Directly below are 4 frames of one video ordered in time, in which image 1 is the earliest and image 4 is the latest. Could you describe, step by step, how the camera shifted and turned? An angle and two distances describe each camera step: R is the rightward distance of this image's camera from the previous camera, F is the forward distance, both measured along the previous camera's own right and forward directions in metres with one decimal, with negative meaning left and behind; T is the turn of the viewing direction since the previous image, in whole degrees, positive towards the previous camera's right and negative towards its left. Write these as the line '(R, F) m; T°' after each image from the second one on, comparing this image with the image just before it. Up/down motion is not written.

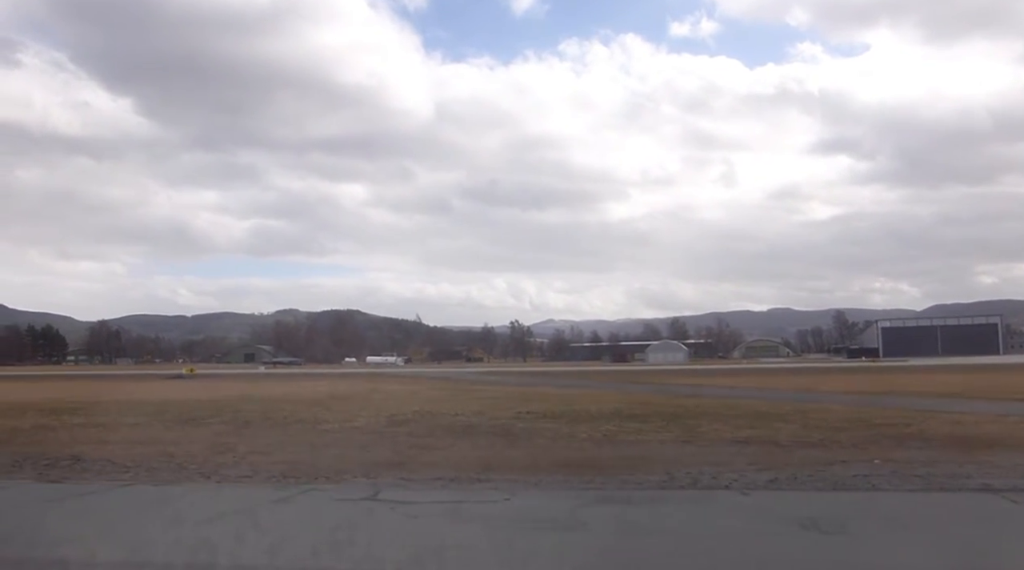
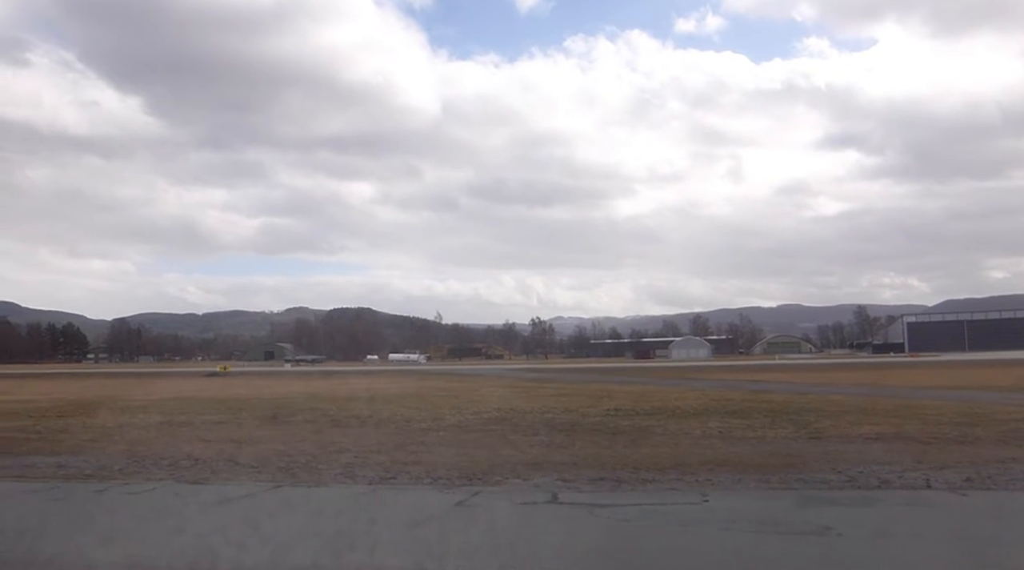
(-2.4, +0.6) m; 0°
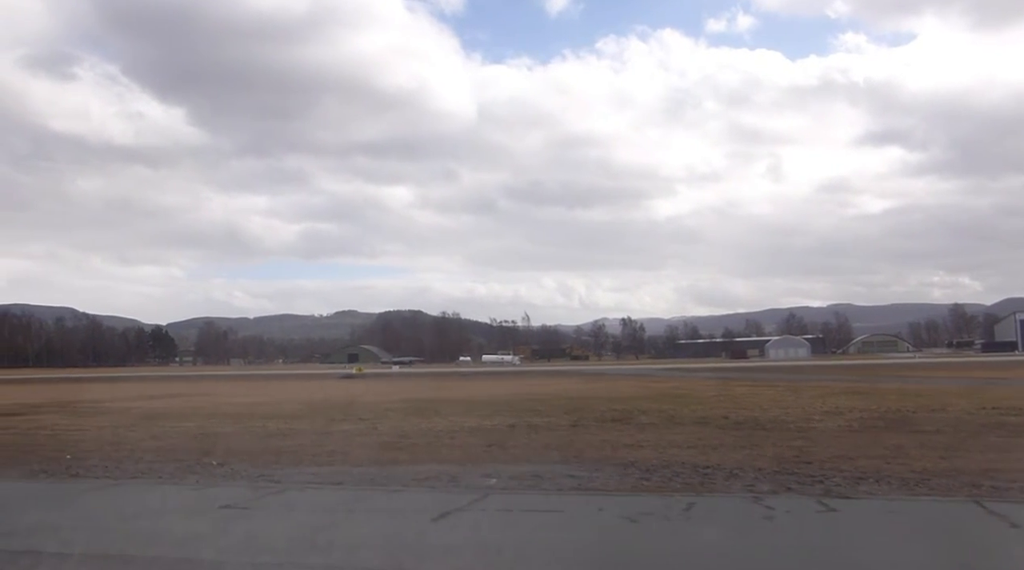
(-9.0, +2.0) m; -2°
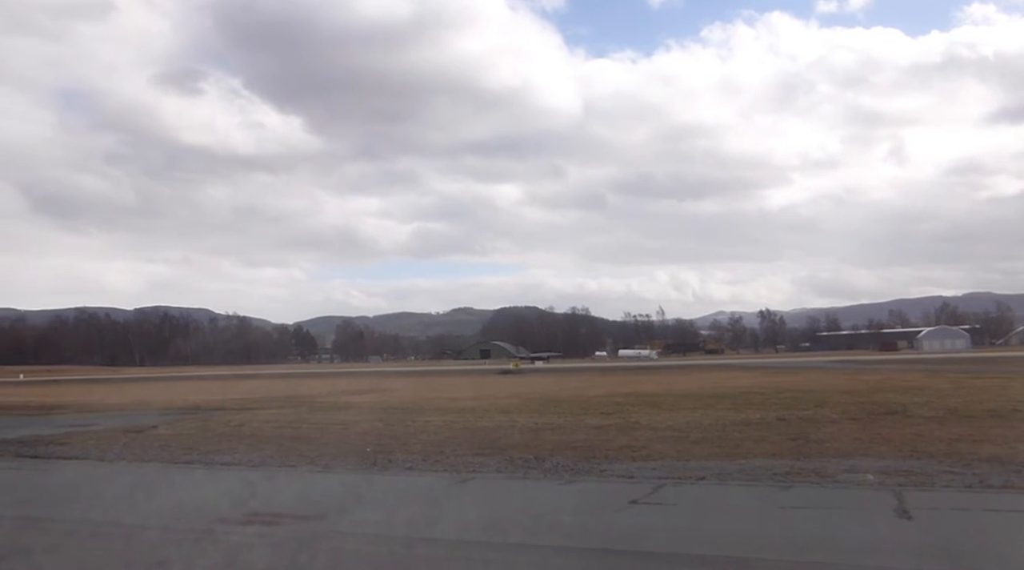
(-4.0, +0.4) m; -8°
